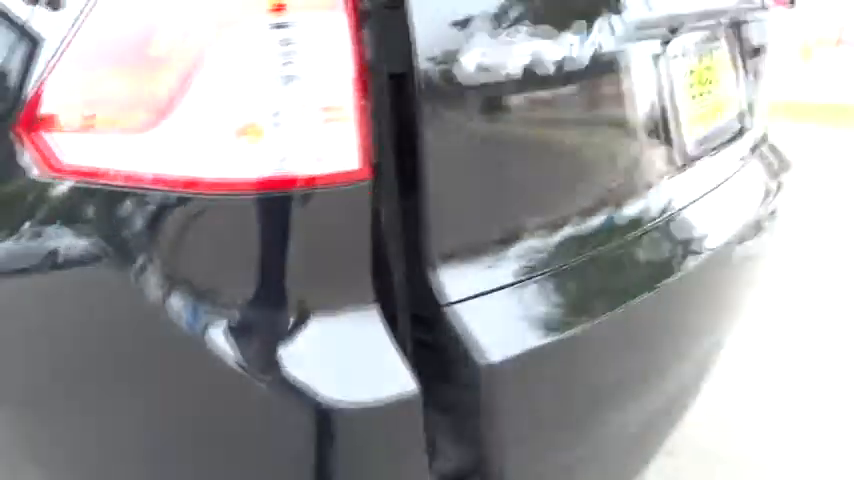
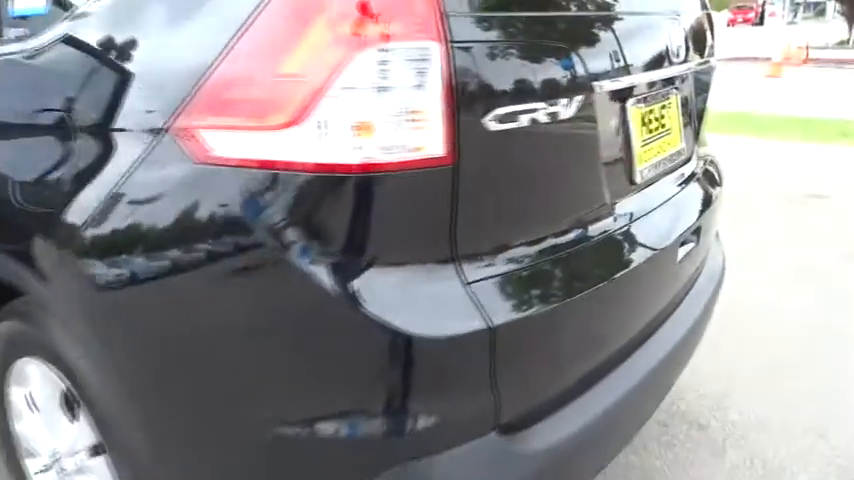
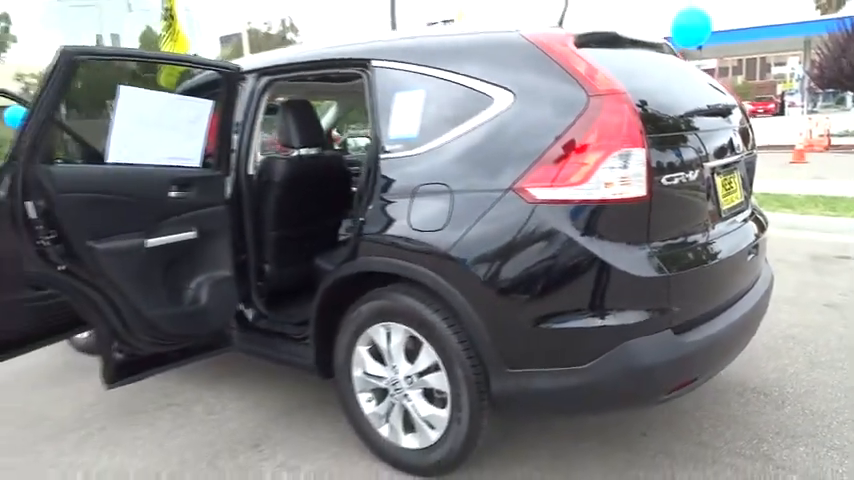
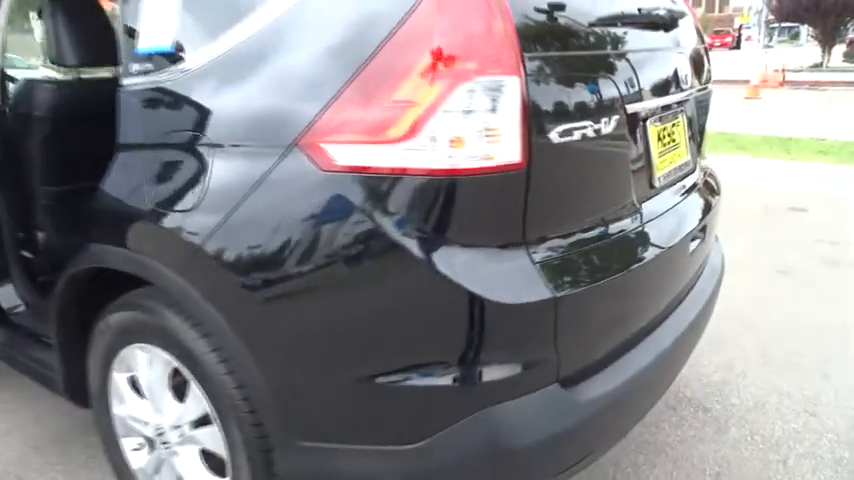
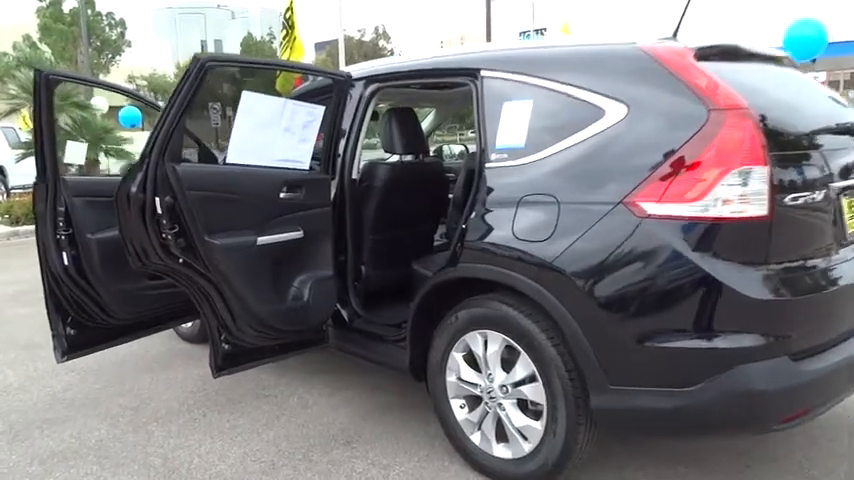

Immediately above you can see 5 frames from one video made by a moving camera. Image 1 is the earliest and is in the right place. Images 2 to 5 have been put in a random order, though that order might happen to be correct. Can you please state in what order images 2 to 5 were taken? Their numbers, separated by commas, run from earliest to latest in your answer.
2, 4, 3, 5
